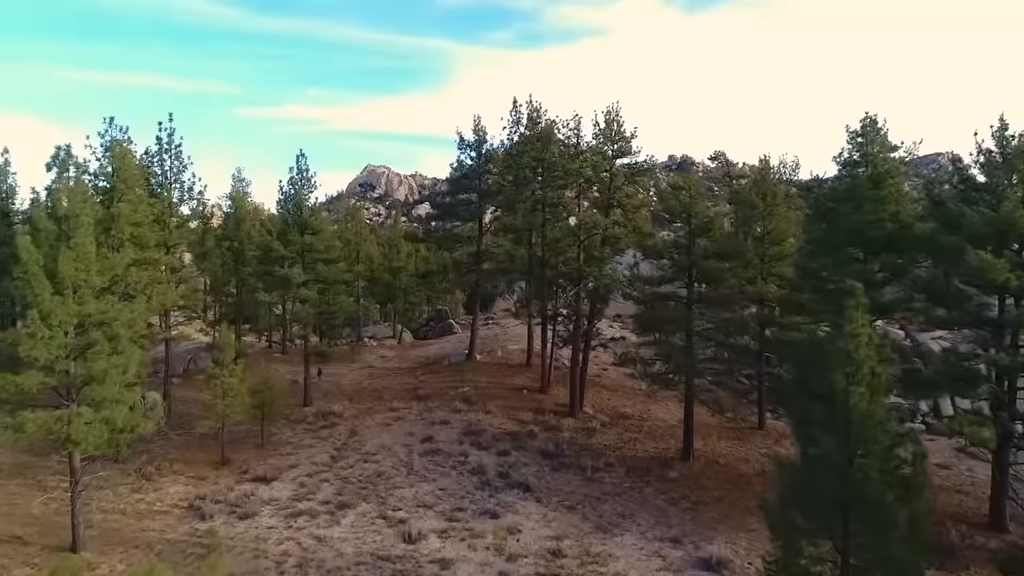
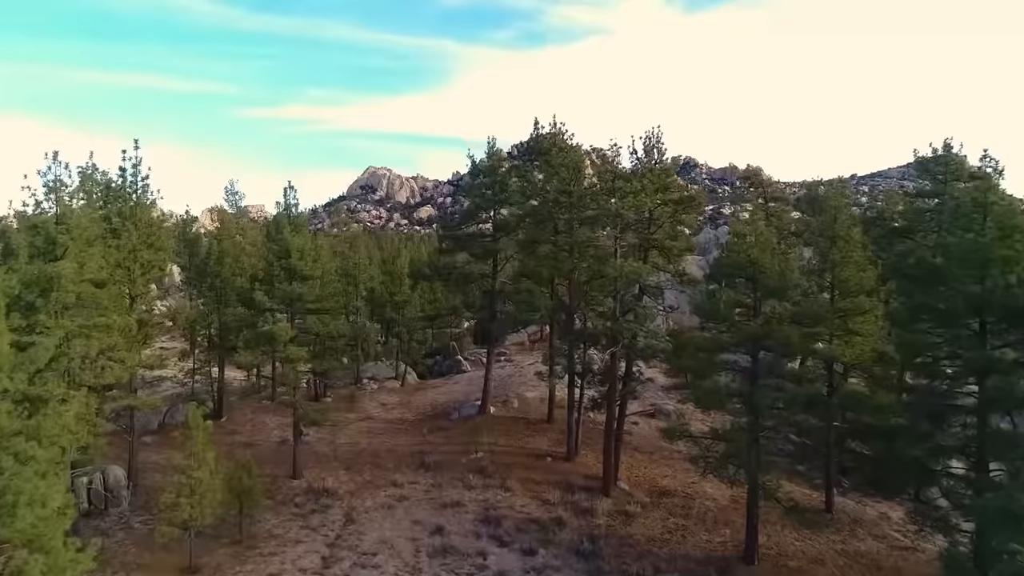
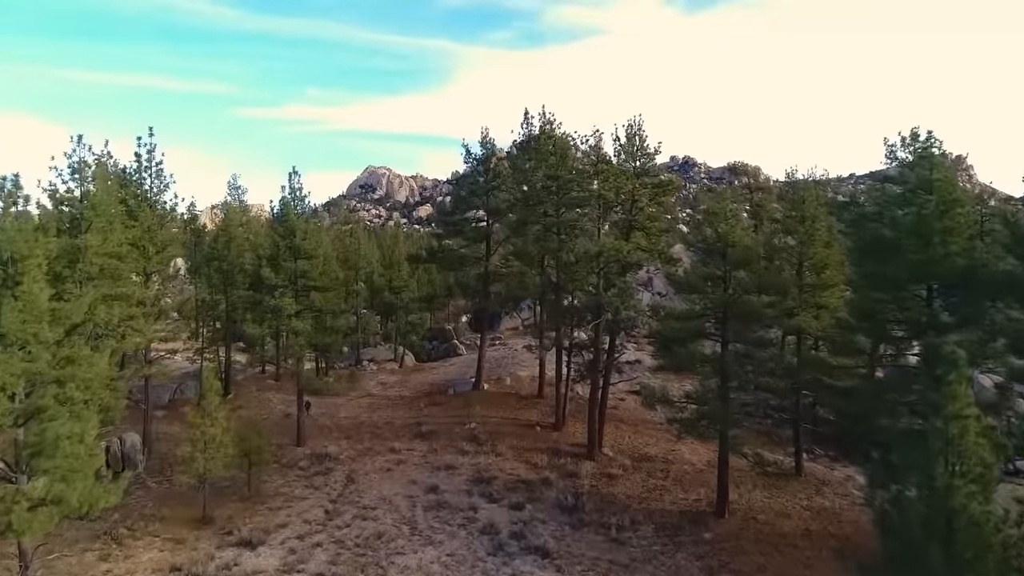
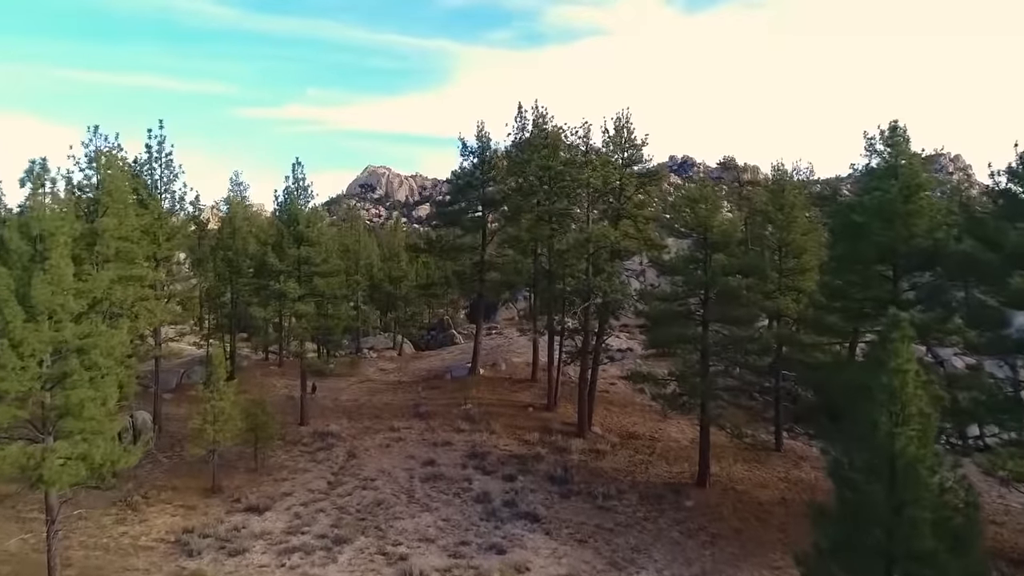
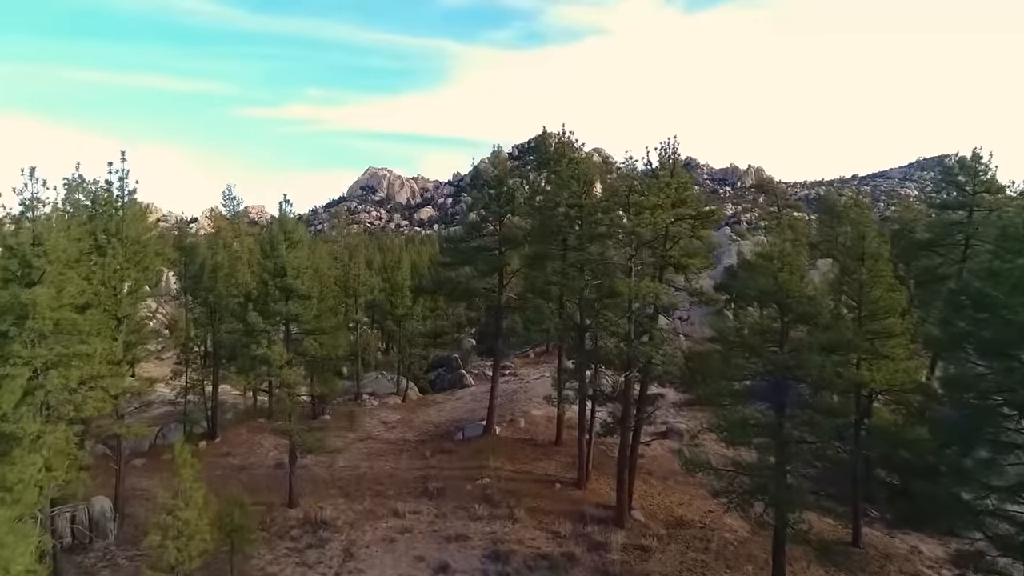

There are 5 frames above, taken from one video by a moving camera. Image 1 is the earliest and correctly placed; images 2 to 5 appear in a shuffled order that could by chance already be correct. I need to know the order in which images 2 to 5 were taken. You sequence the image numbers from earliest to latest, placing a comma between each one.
4, 3, 2, 5
